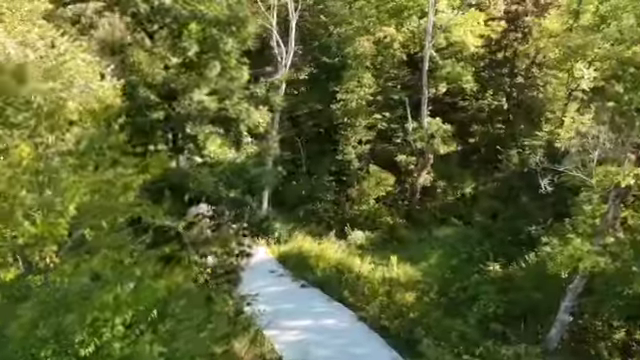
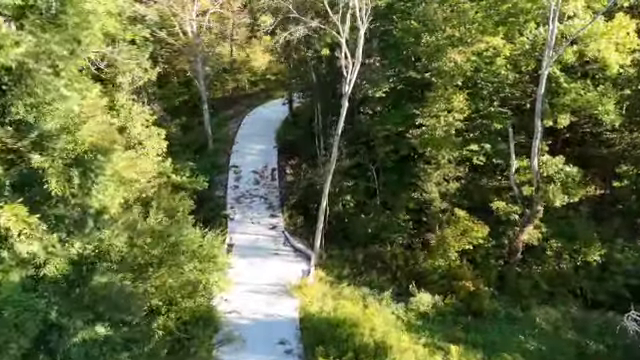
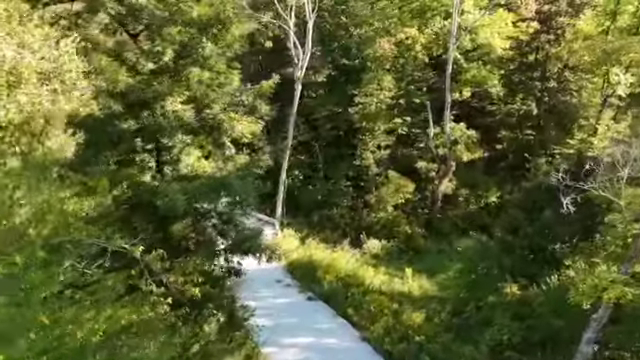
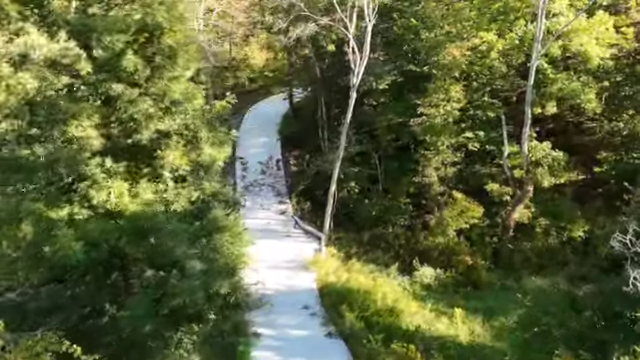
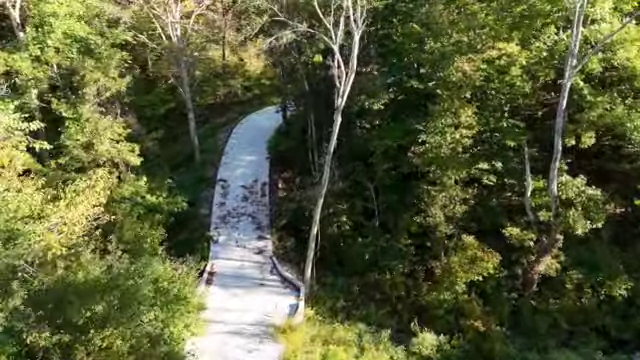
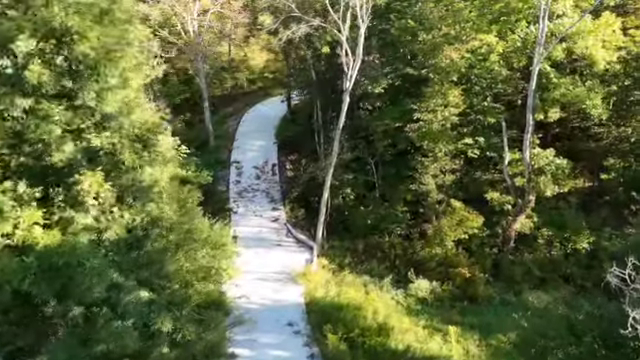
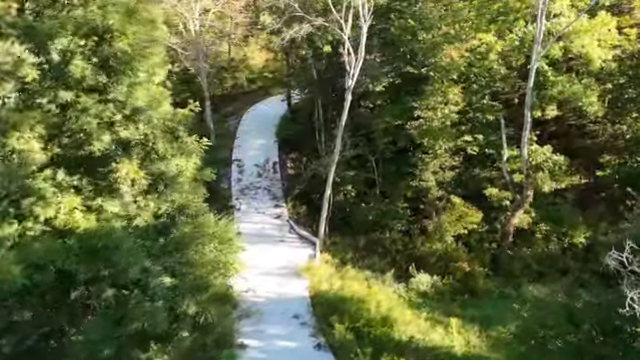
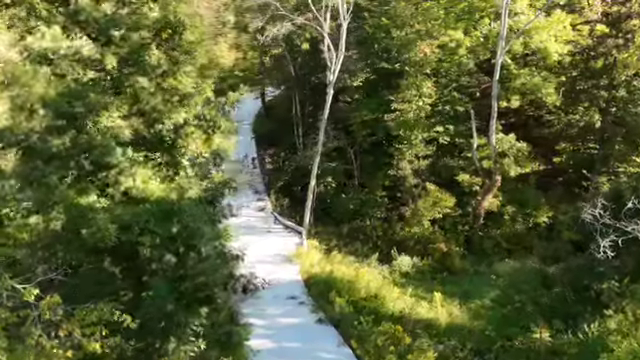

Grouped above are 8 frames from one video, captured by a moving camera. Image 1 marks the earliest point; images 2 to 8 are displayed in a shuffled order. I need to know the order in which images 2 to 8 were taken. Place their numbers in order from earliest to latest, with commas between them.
3, 8, 4, 7, 6, 2, 5
